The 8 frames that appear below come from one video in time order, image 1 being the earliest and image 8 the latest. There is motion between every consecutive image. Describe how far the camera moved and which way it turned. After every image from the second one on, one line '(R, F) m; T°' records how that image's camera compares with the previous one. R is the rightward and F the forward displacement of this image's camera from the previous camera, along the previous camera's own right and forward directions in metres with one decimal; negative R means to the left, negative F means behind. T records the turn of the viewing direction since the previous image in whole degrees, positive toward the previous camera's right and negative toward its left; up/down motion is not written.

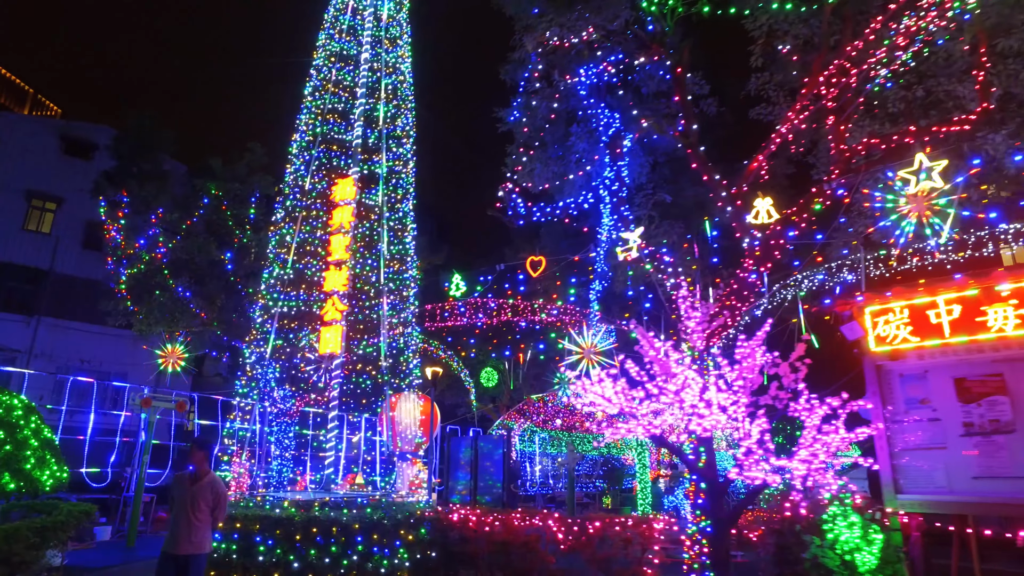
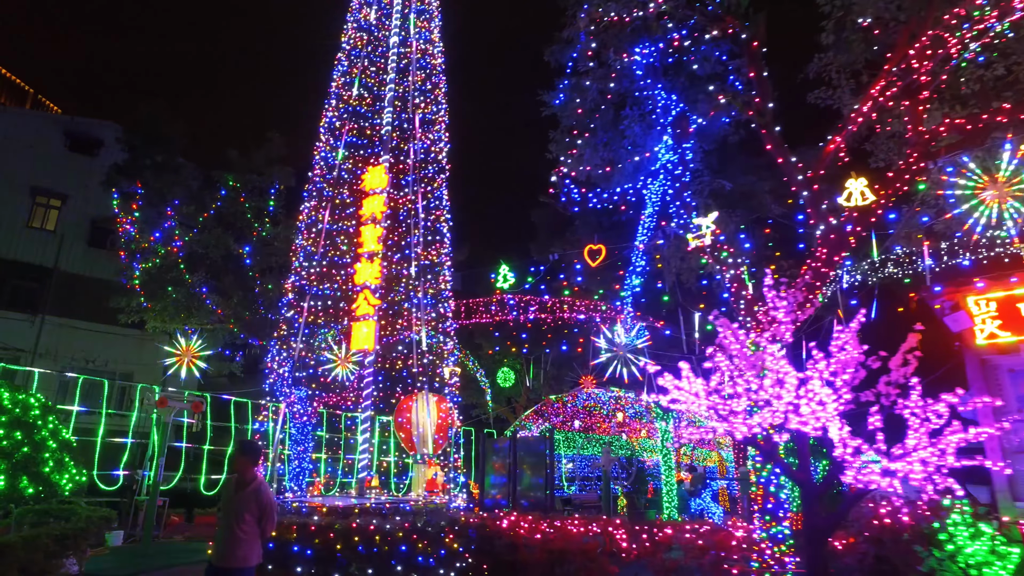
(-0.8, +0.6) m; 0°
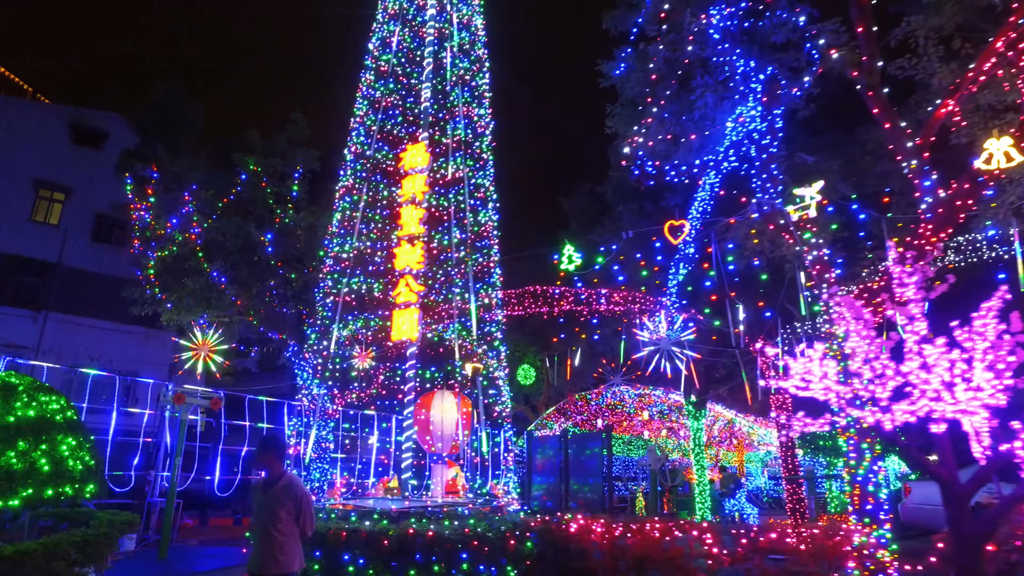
(-1.0, +0.8) m; 0°
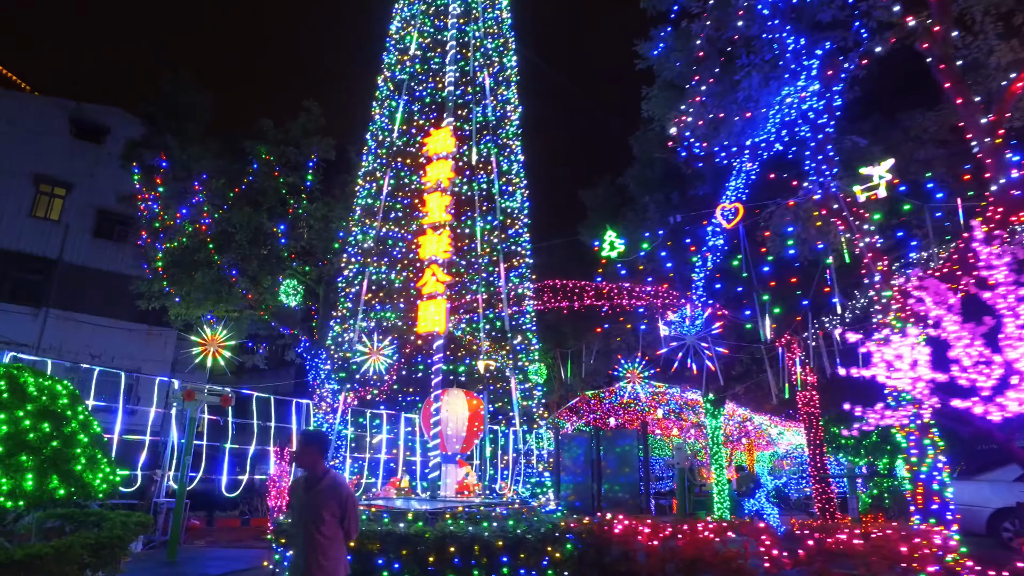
(-0.6, +0.4) m; 0°
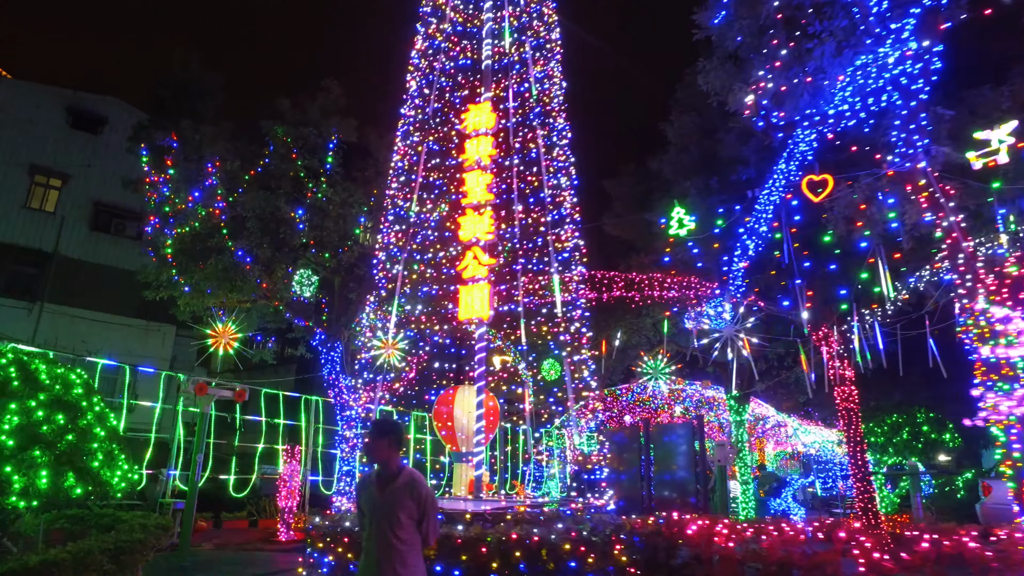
(-0.8, +0.6) m; +1°
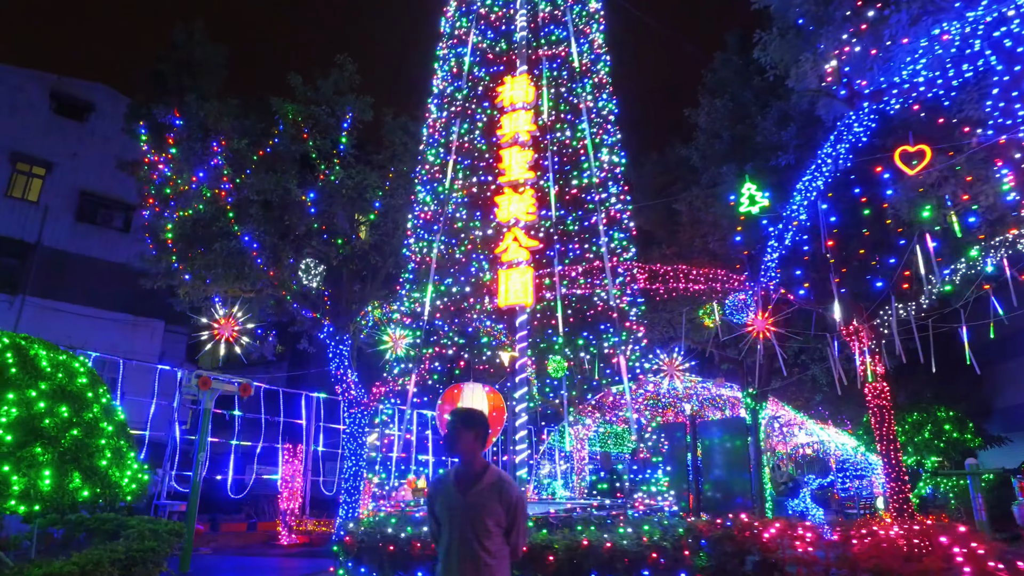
(-0.8, +0.7) m; +1°
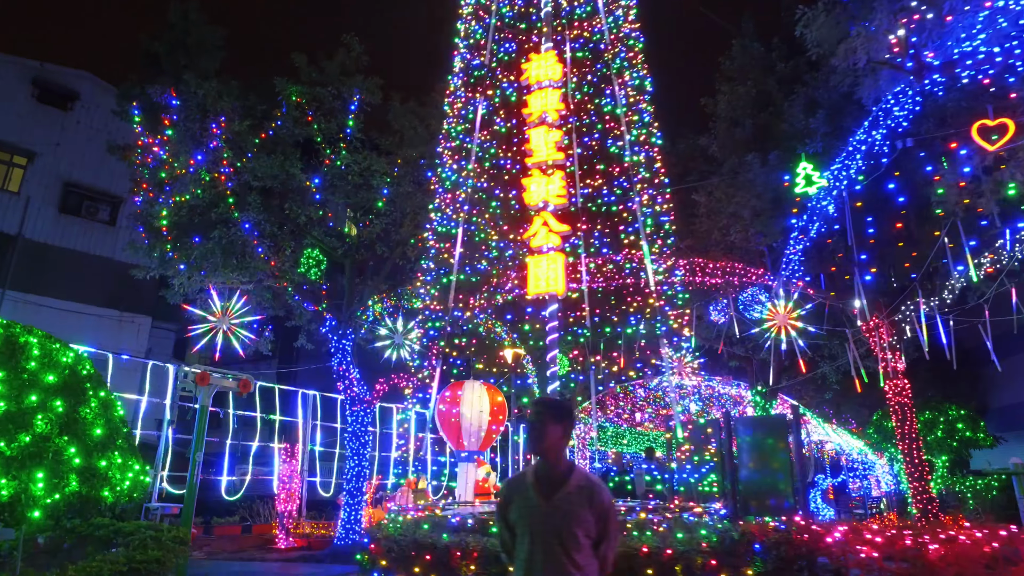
(-0.6, +0.5) m; +1°
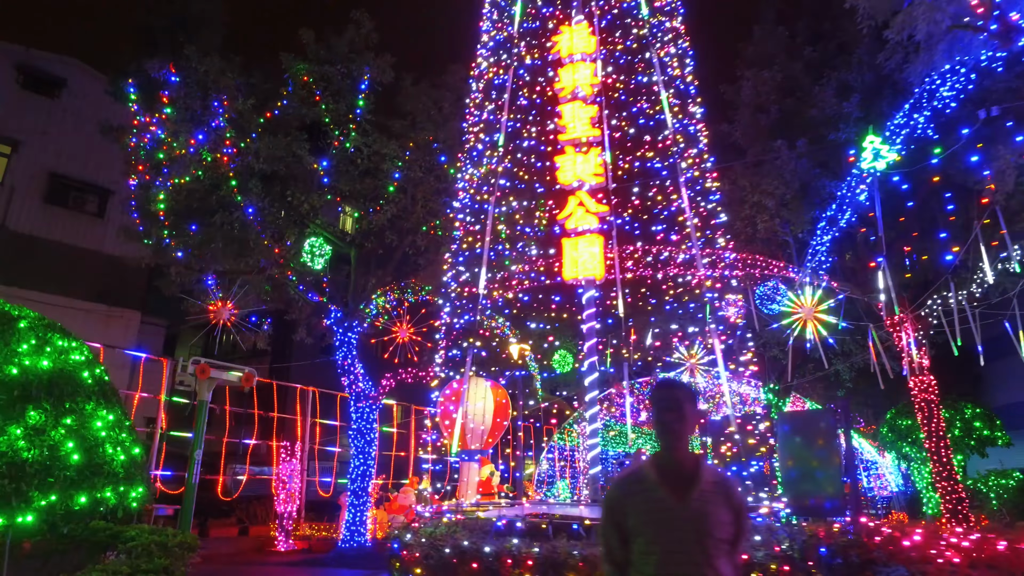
(-0.5, +0.5) m; +1°
